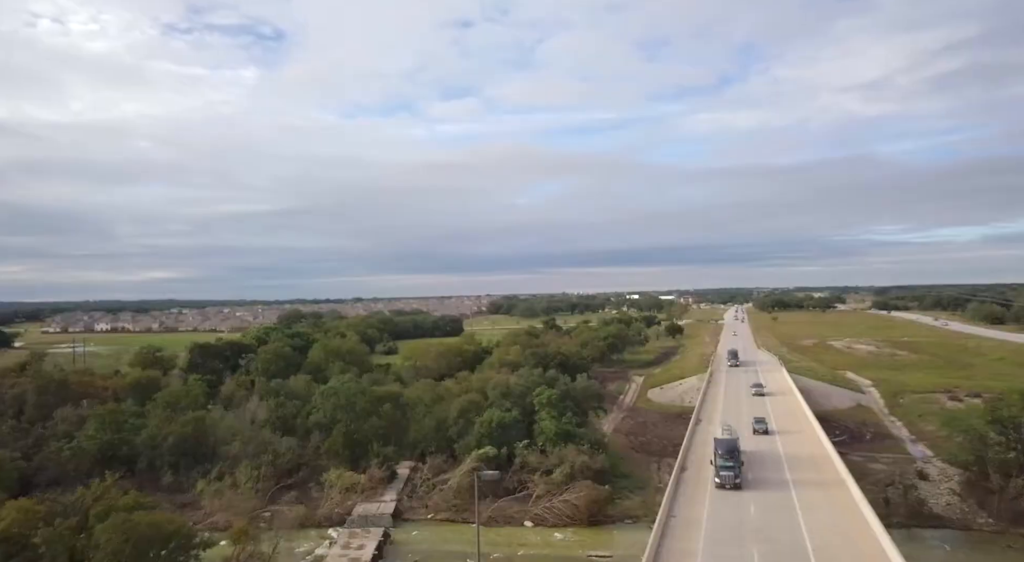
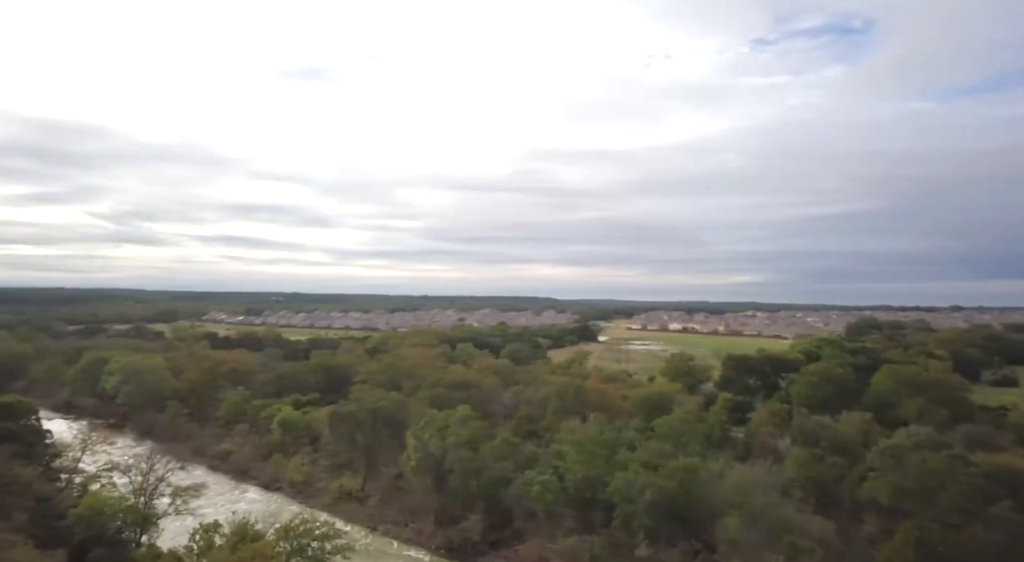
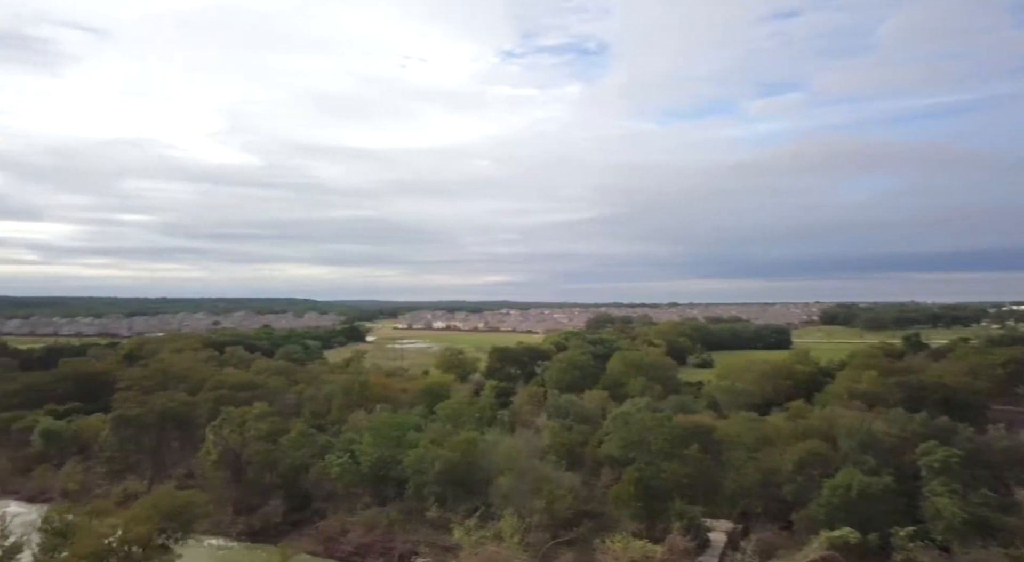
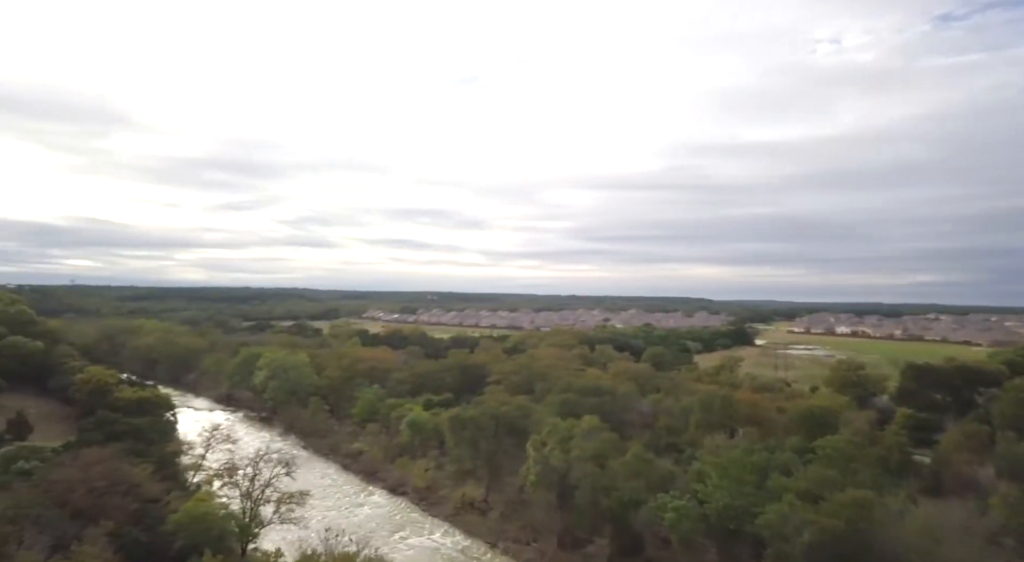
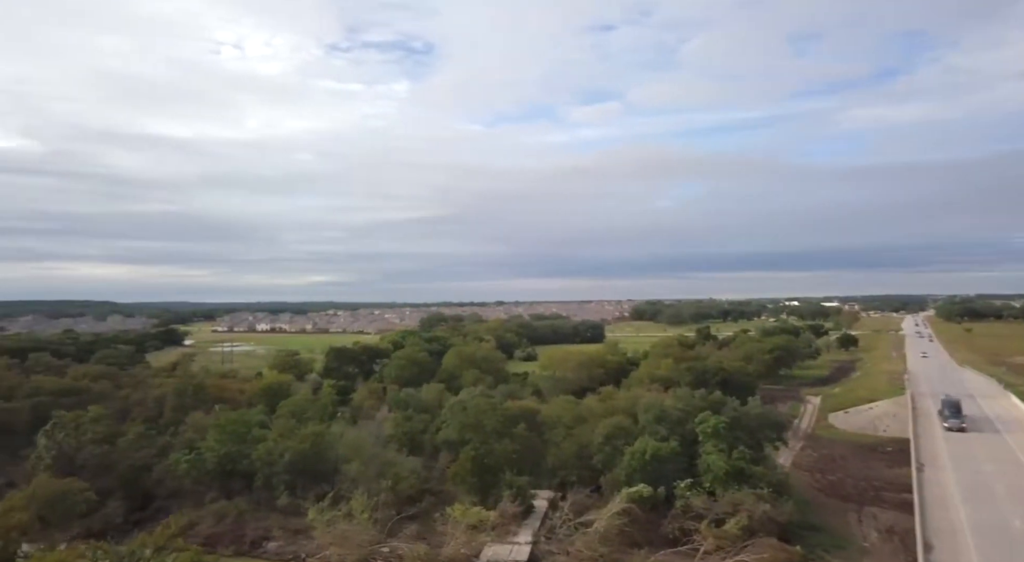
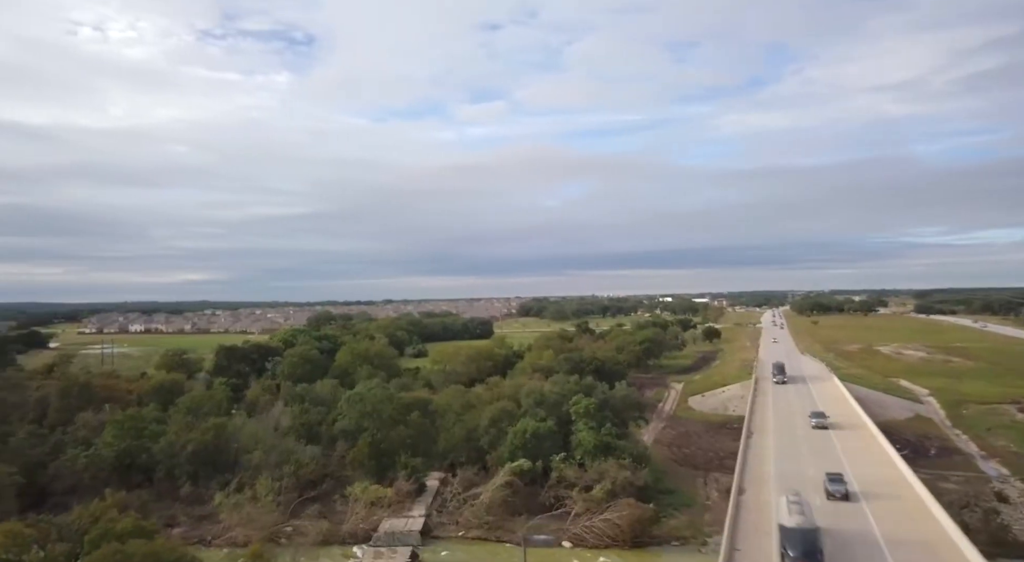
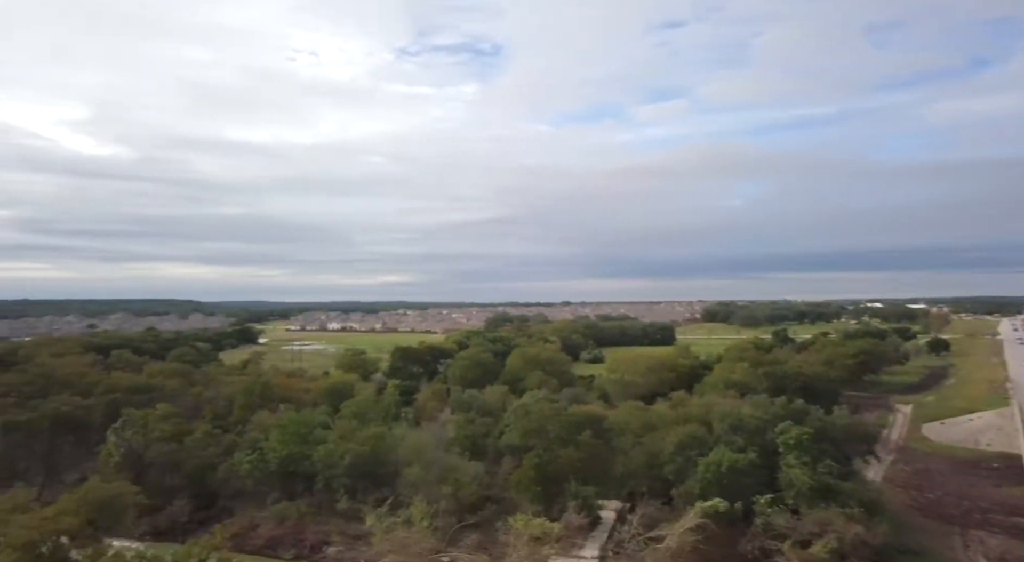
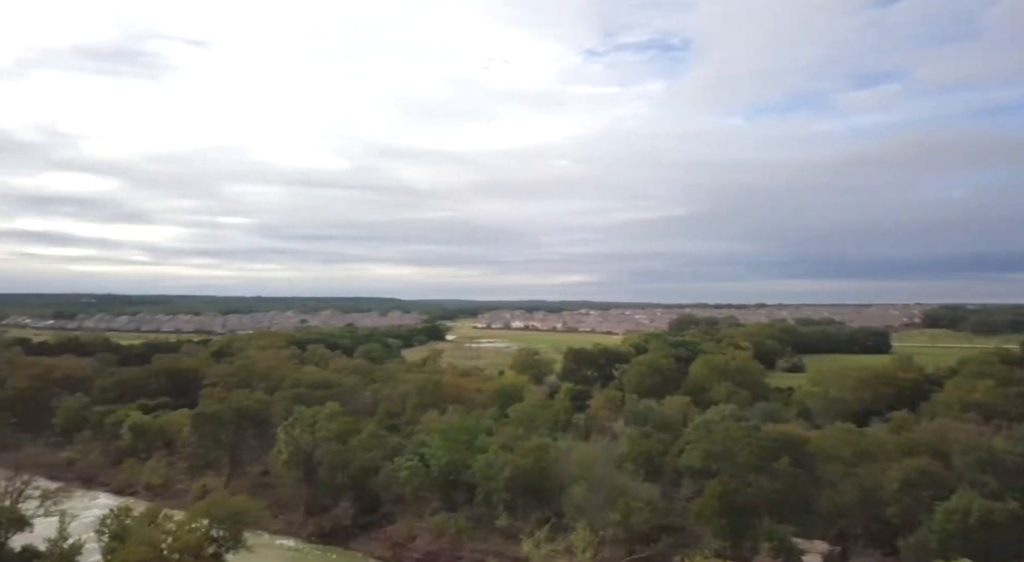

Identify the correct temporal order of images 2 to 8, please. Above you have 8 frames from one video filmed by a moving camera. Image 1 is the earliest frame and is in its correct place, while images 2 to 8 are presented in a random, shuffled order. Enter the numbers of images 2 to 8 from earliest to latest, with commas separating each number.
6, 5, 7, 3, 8, 2, 4
